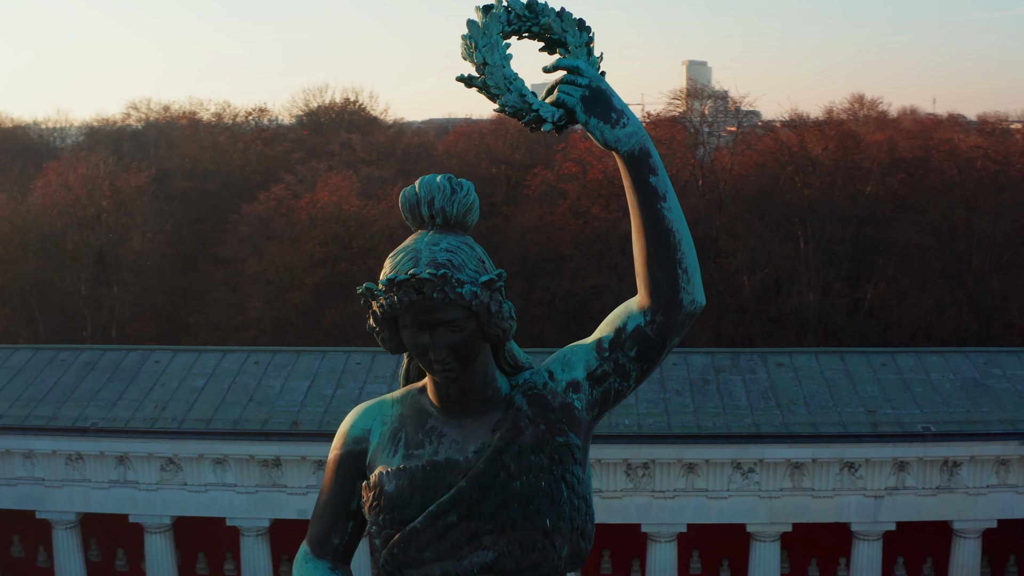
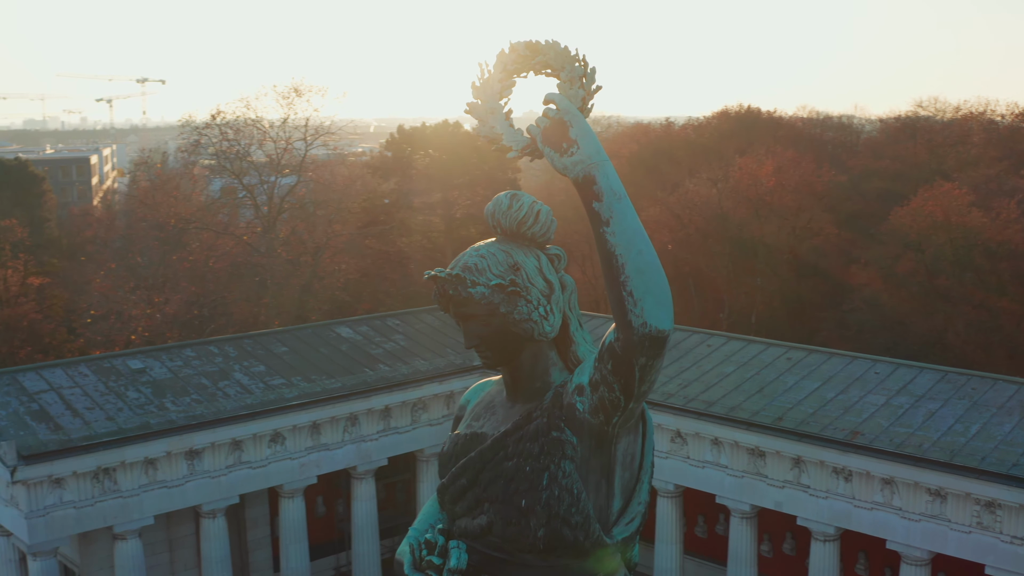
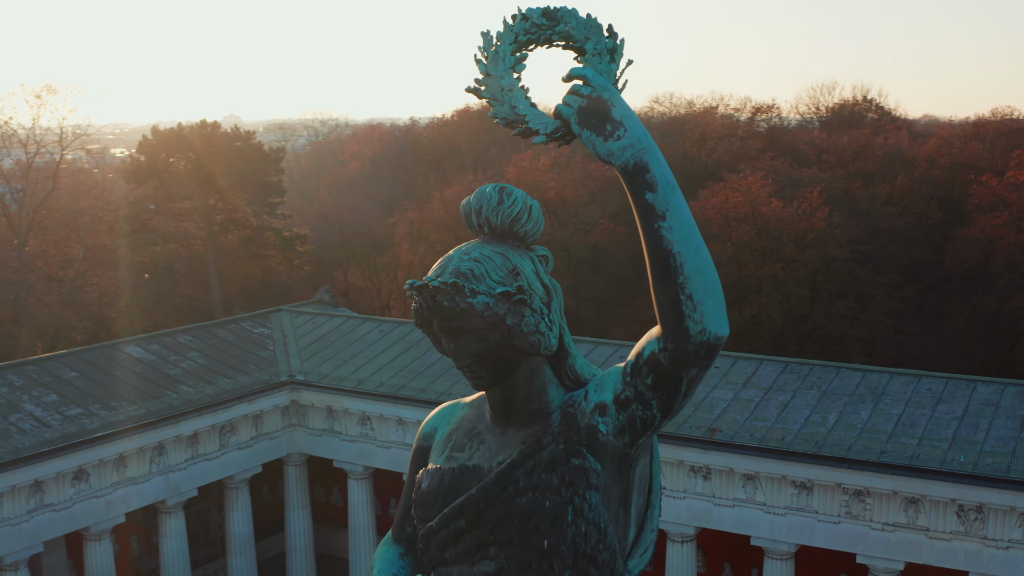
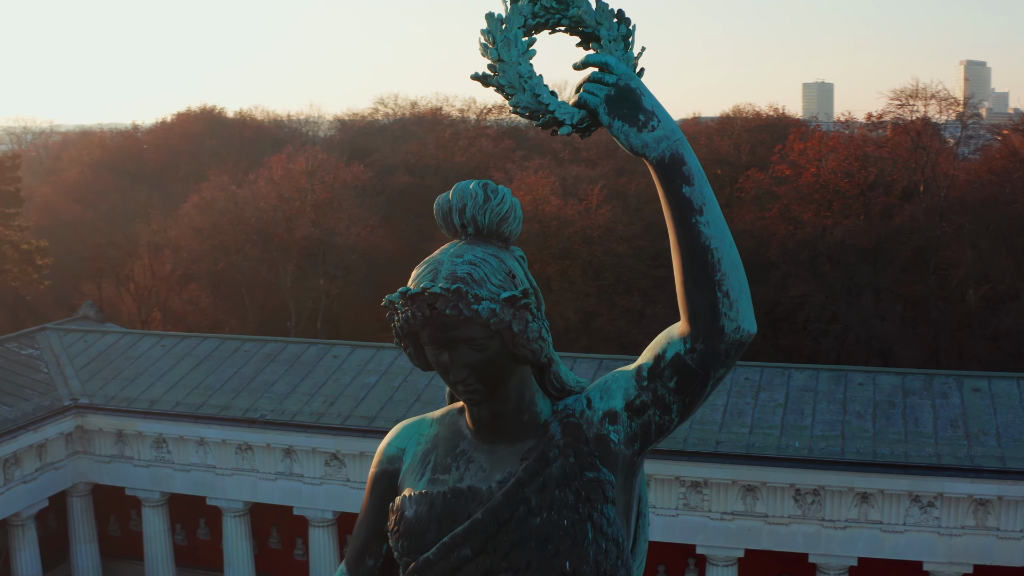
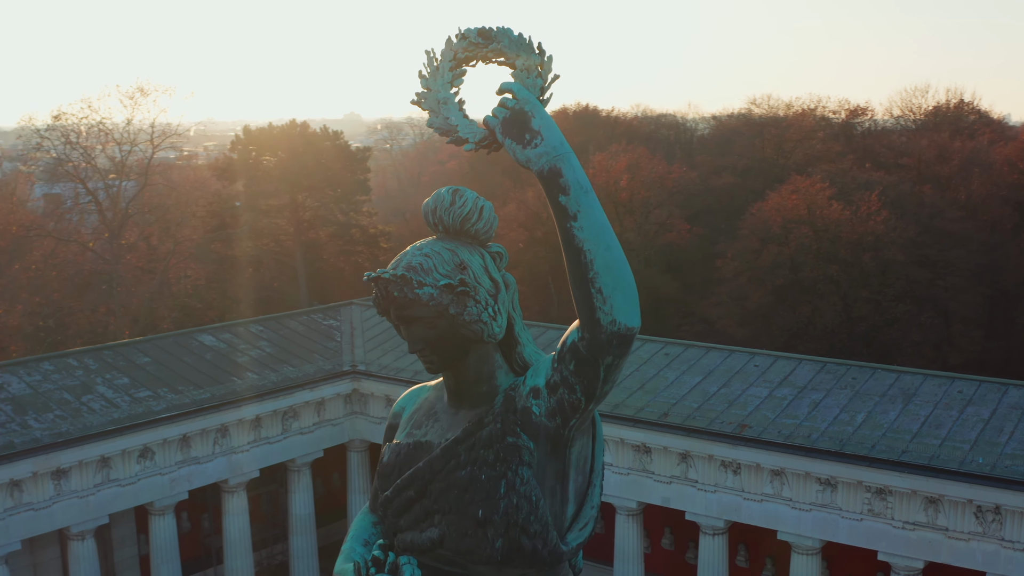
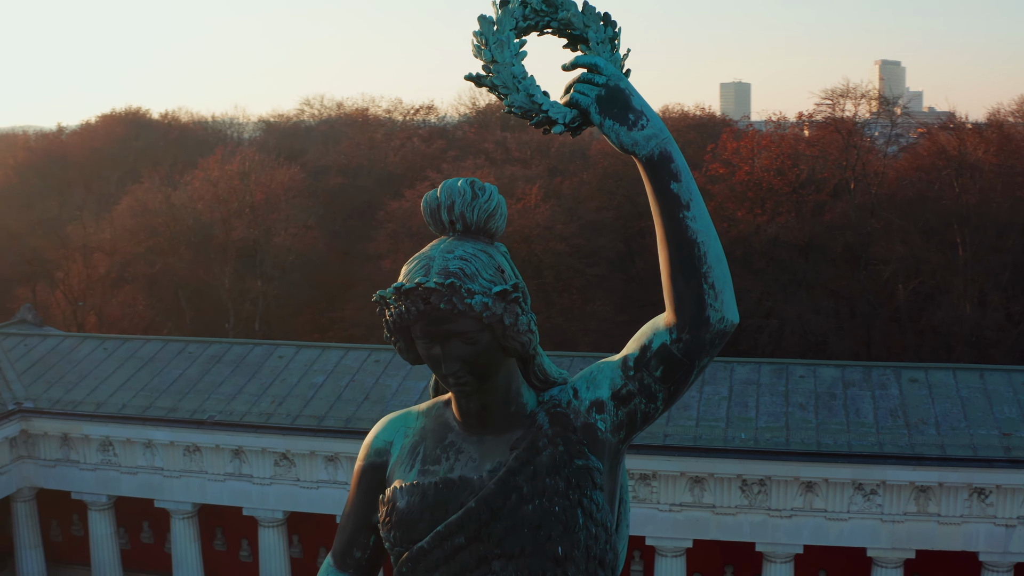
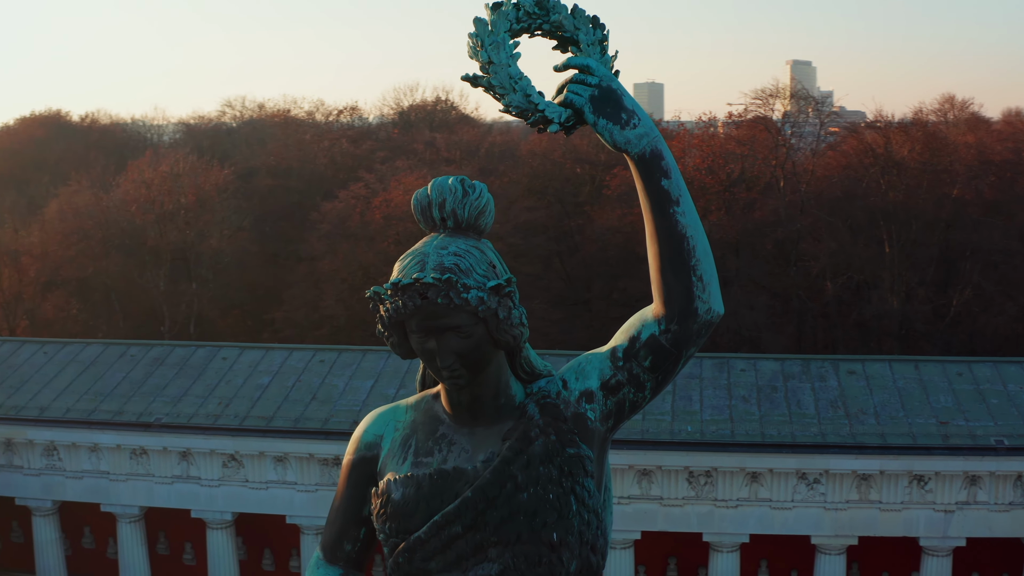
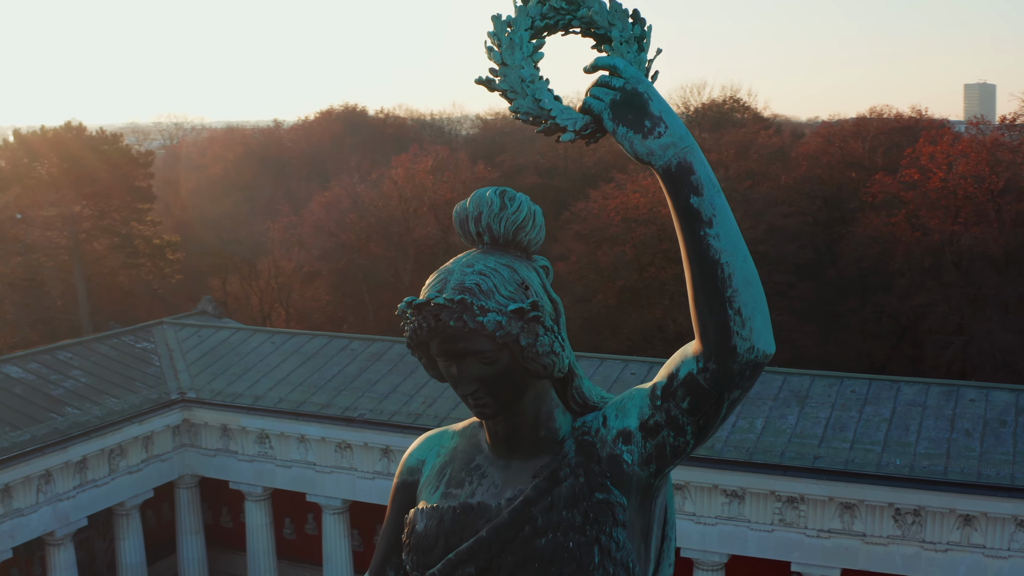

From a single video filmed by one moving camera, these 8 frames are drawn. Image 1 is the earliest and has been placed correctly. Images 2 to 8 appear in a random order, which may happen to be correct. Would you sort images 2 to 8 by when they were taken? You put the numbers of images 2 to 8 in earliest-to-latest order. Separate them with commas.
7, 6, 4, 8, 3, 5, 2
